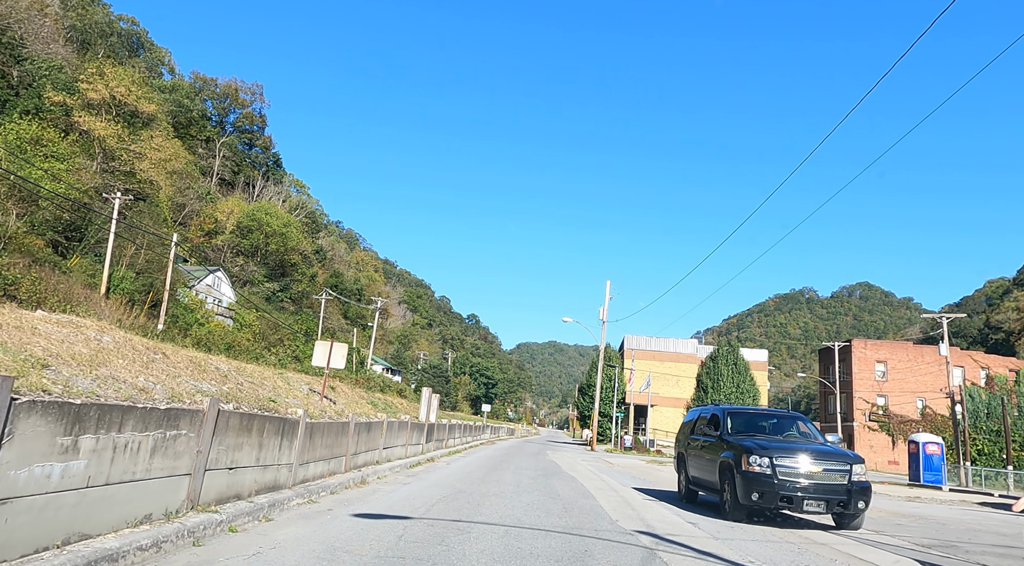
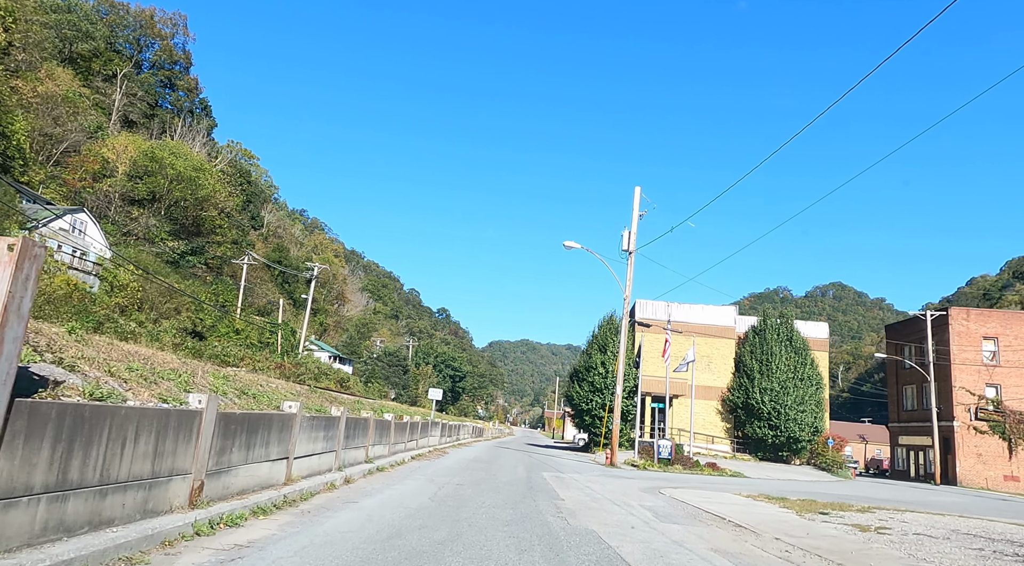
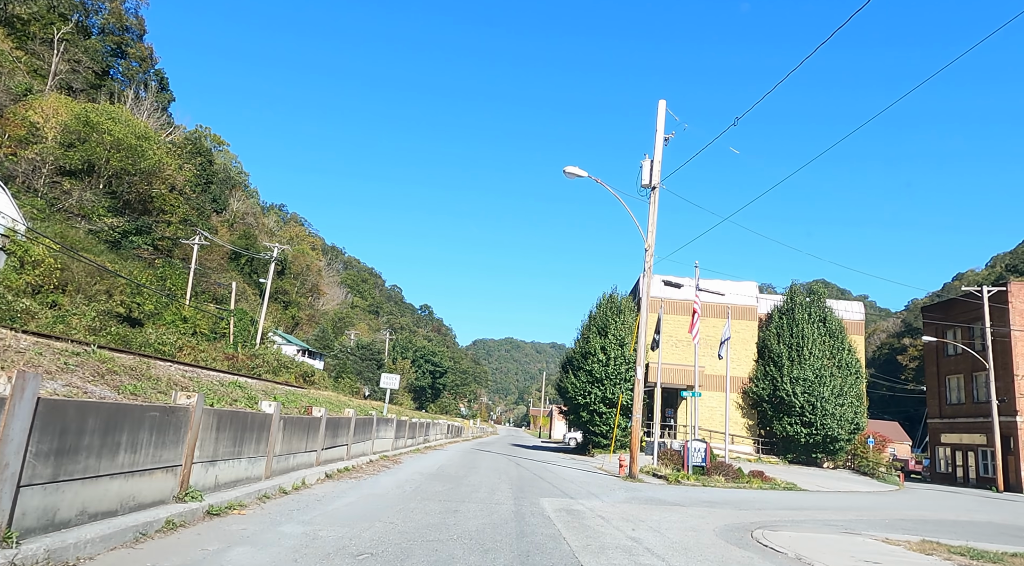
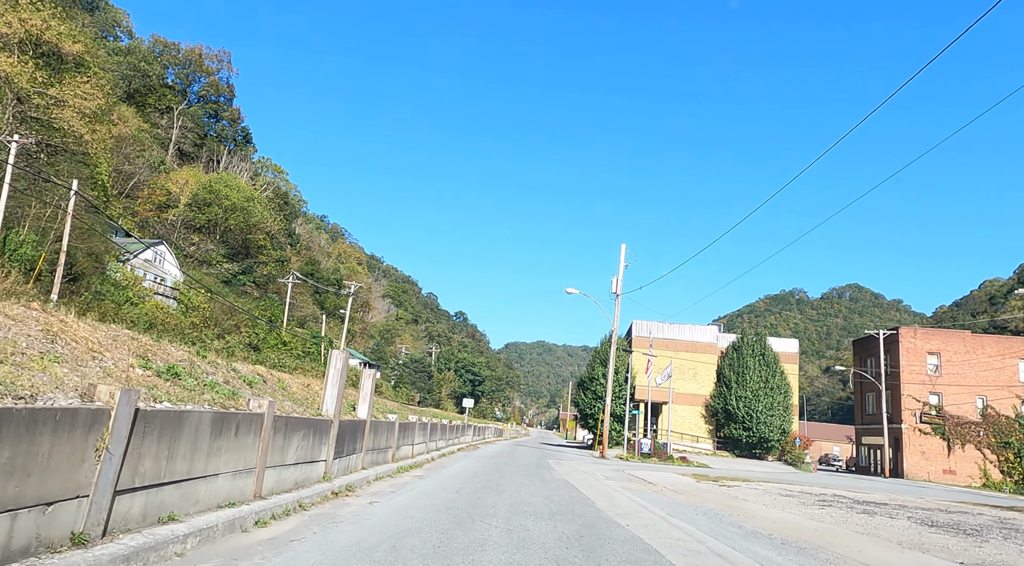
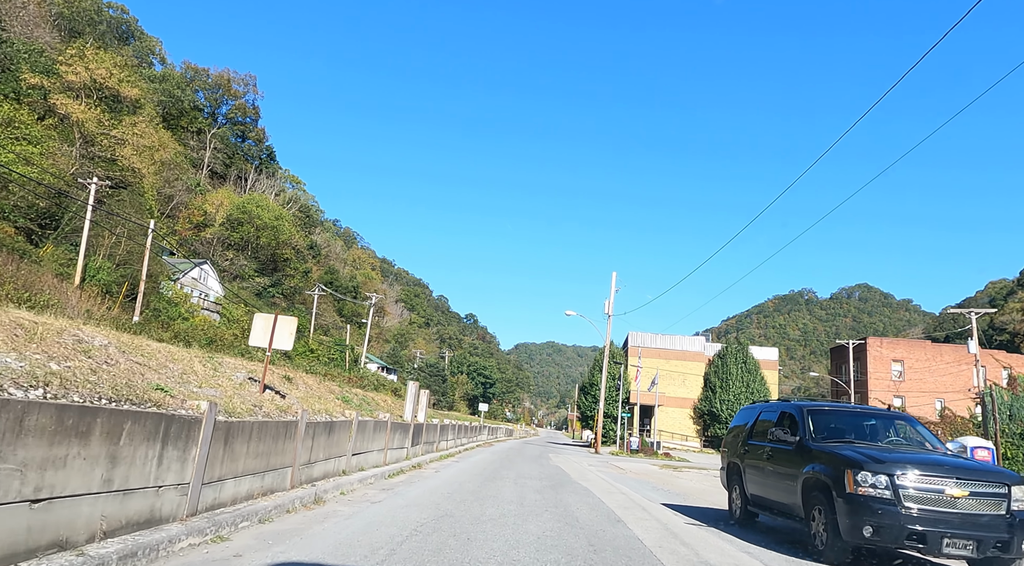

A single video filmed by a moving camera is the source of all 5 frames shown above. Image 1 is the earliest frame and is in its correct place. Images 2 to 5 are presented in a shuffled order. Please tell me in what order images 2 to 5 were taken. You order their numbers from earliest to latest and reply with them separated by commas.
5, 4, 2, 3
